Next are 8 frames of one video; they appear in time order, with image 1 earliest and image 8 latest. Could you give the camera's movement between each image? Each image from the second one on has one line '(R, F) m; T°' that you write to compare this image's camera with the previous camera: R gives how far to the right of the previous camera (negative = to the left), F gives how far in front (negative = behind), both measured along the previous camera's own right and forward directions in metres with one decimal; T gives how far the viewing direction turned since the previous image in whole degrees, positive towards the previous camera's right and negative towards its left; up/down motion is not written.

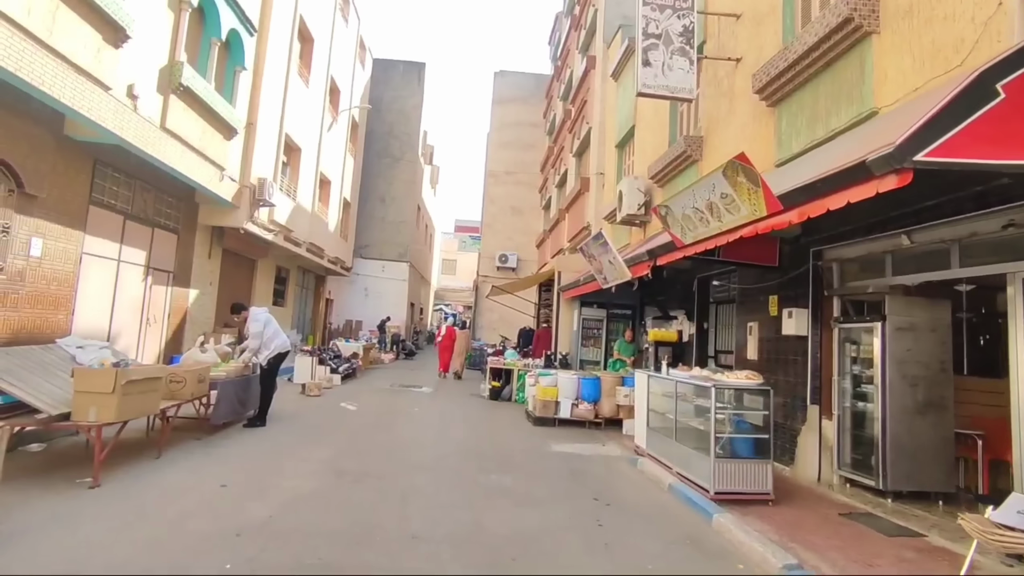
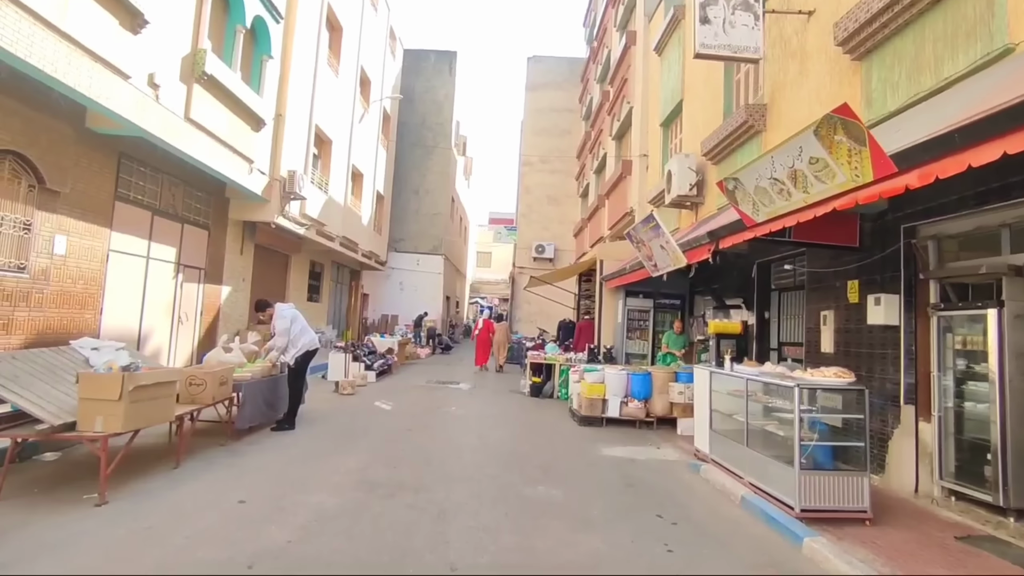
(-0.1, +0.7) m; -3°
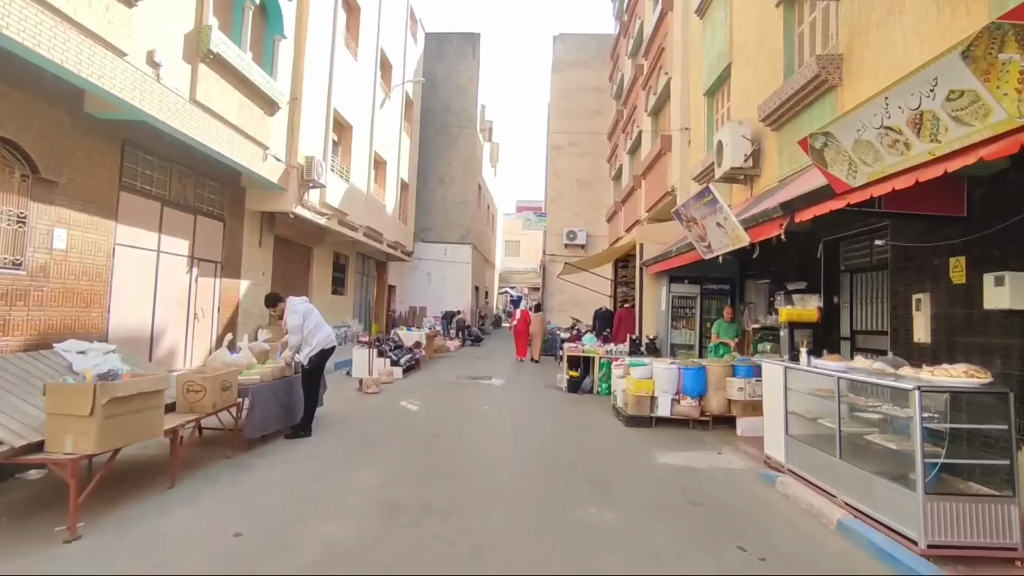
(-0.1, +0.9) m; -3°
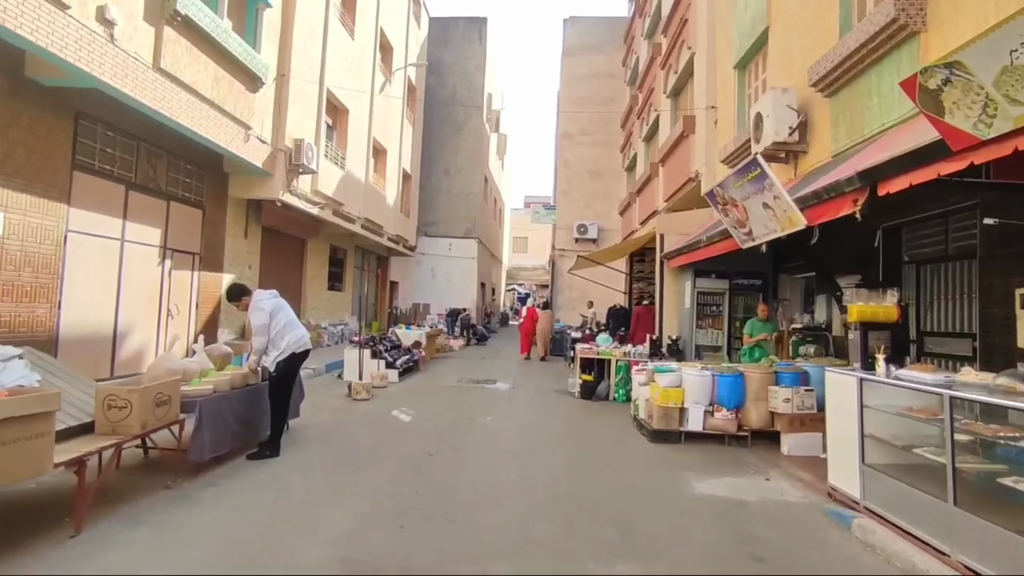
(0.0, +1.1) m; -1°
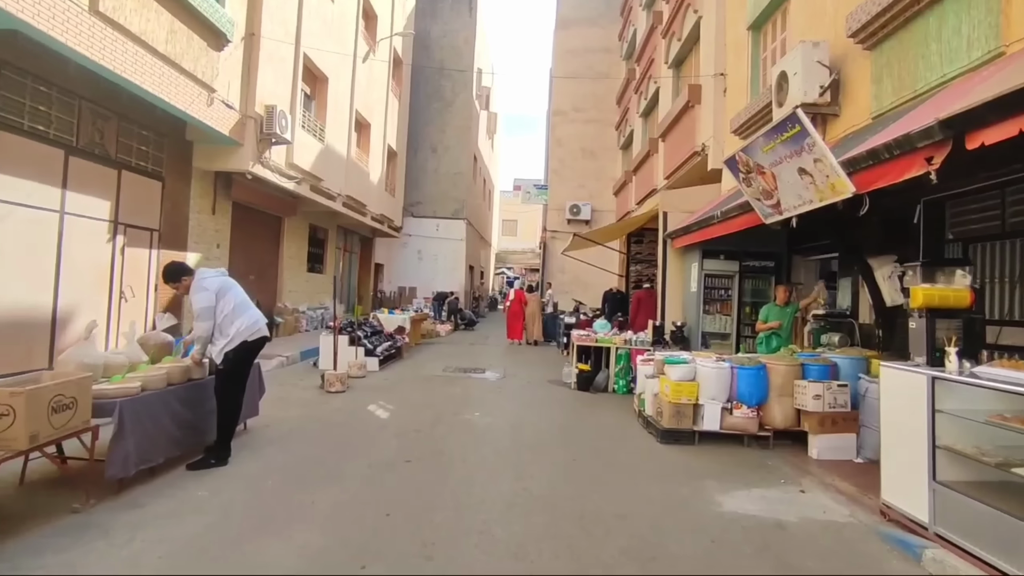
(0.0, +0.9) m; +1°
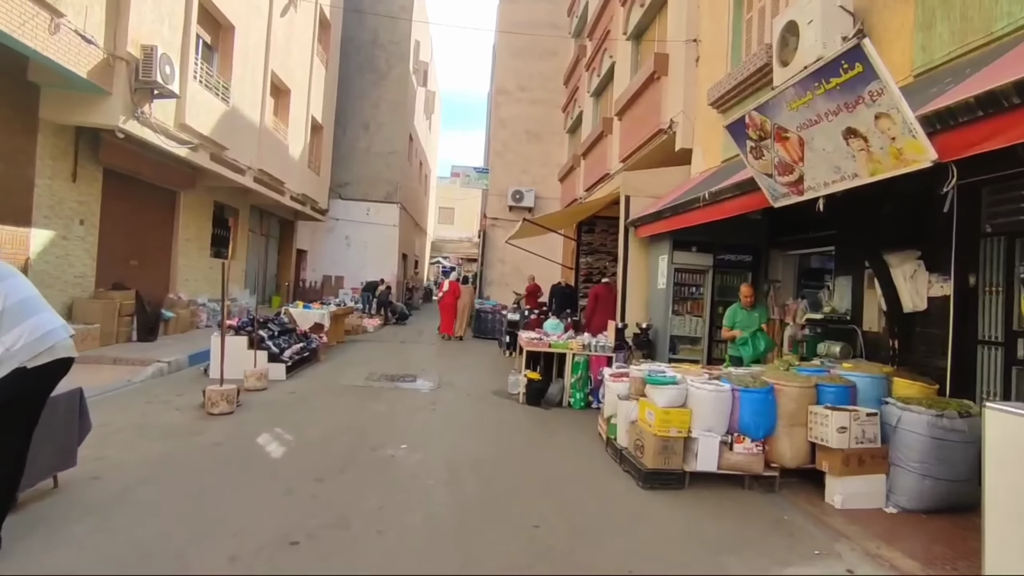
(0.0, +1.6) m; +6°
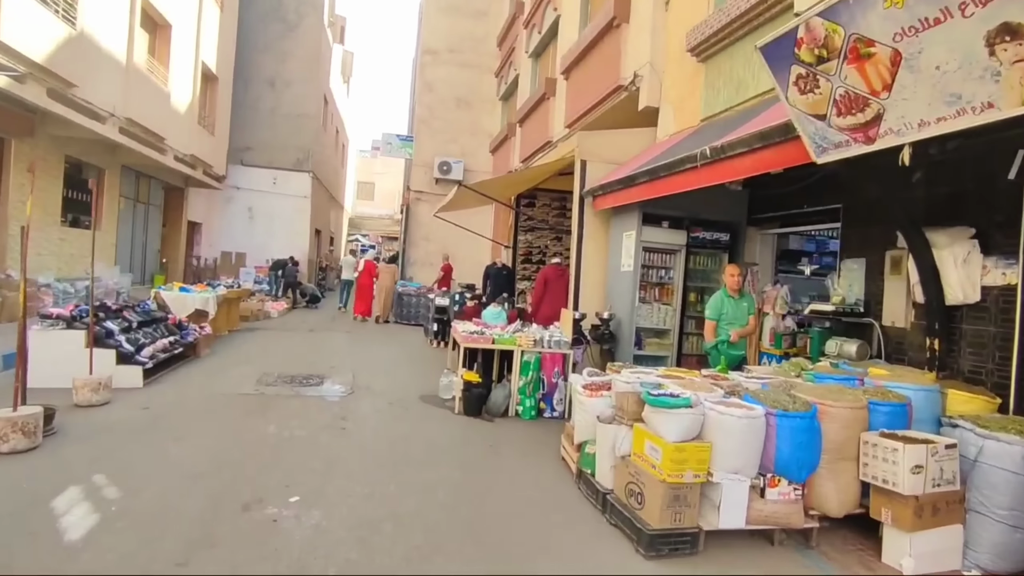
(-0.1, +1.7) m; +8°
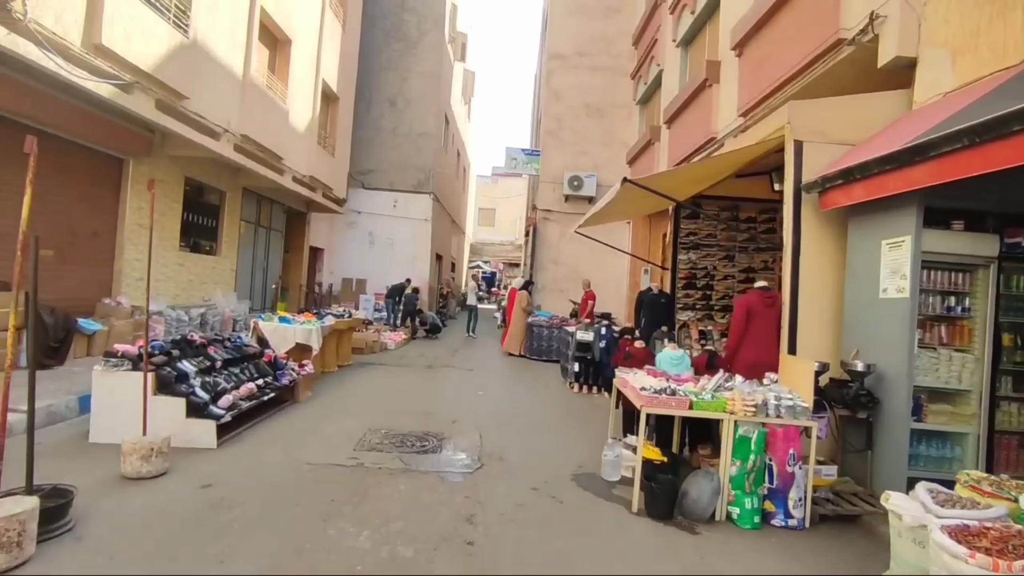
(-0.7, +2.0) m; -11°
